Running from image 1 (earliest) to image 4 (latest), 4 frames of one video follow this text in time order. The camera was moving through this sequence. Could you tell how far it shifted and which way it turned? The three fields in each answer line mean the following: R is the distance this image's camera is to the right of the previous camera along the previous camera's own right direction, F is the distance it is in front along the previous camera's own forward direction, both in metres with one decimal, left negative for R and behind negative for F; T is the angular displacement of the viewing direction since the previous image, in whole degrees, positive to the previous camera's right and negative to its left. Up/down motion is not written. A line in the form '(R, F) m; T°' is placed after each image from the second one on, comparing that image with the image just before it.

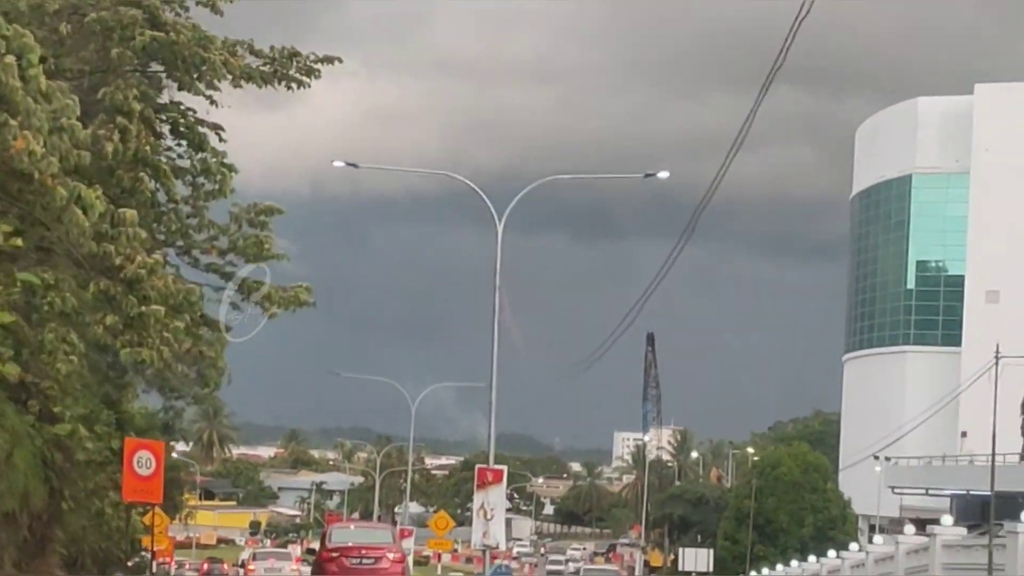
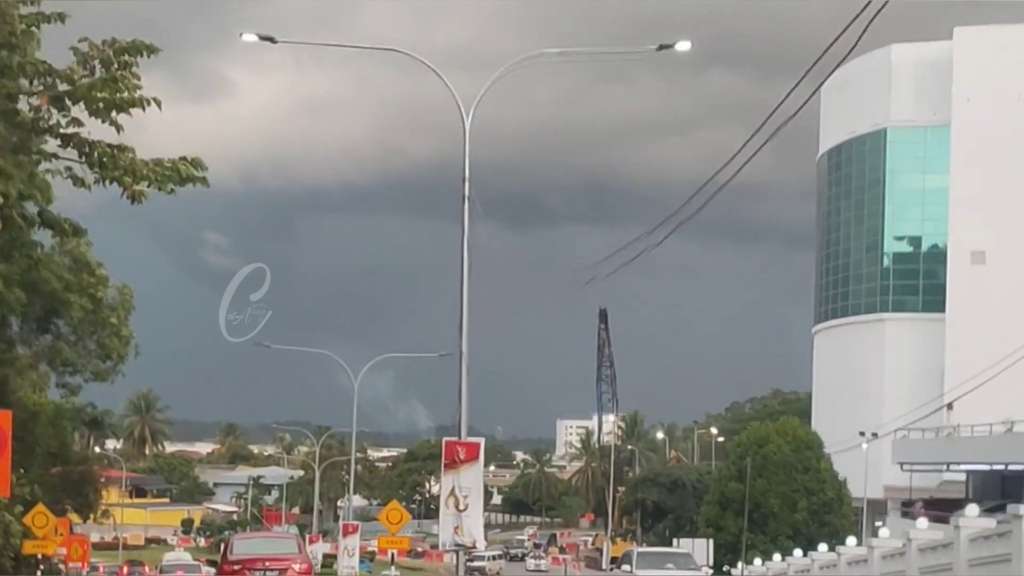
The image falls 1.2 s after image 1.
(-0.4, +5.8) m; +2°
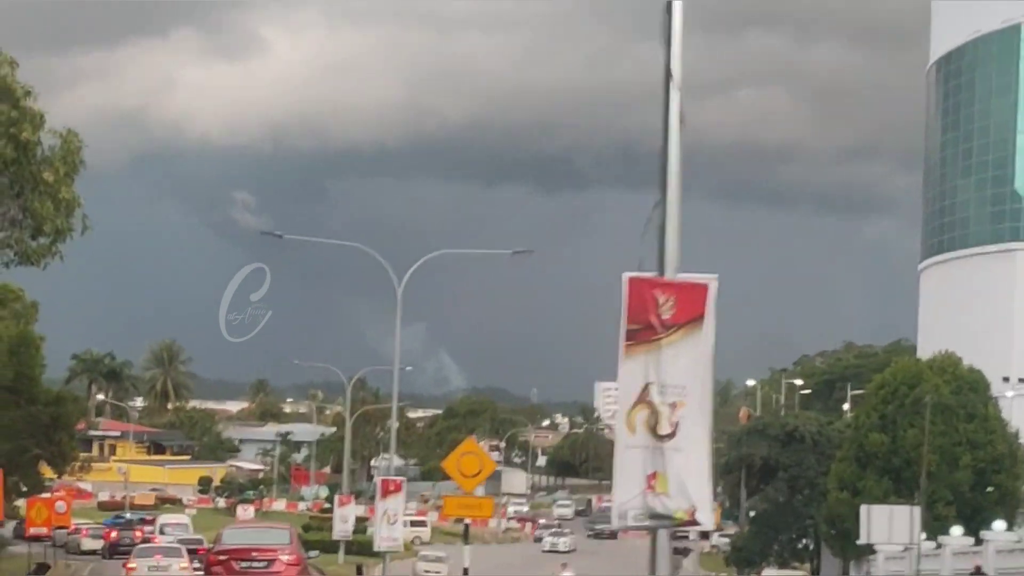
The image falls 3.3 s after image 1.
(-1.0, +10.0) m; -1°
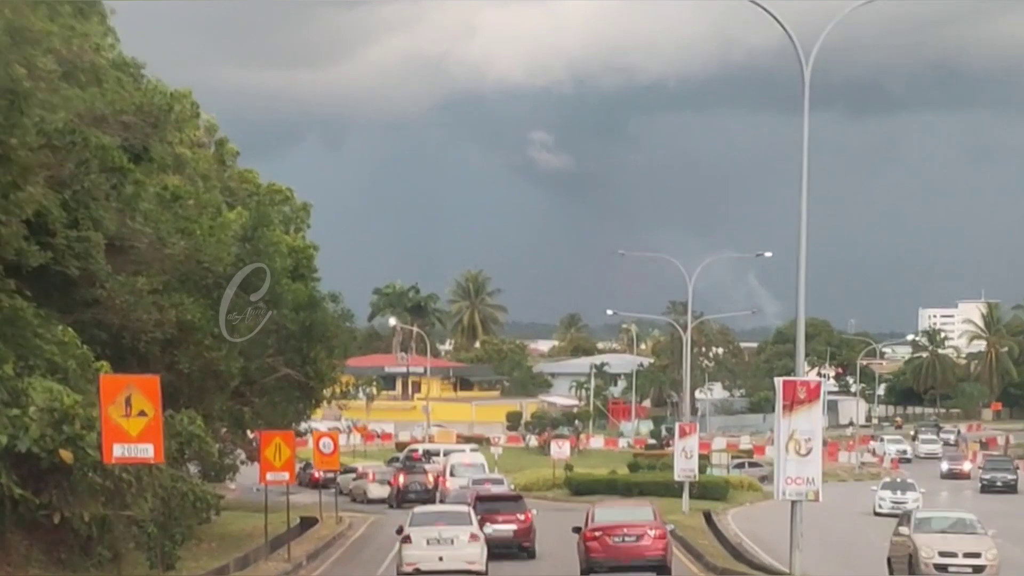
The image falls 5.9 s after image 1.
(-1.6, +10.9) m; -9°
